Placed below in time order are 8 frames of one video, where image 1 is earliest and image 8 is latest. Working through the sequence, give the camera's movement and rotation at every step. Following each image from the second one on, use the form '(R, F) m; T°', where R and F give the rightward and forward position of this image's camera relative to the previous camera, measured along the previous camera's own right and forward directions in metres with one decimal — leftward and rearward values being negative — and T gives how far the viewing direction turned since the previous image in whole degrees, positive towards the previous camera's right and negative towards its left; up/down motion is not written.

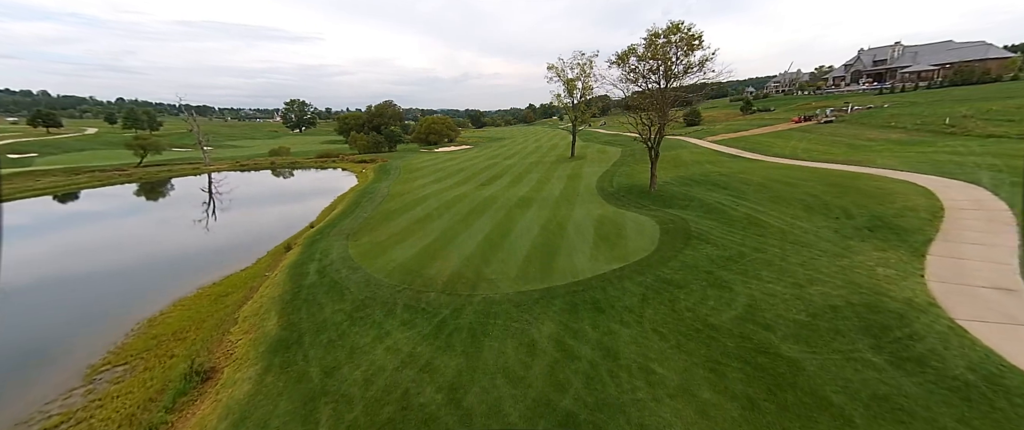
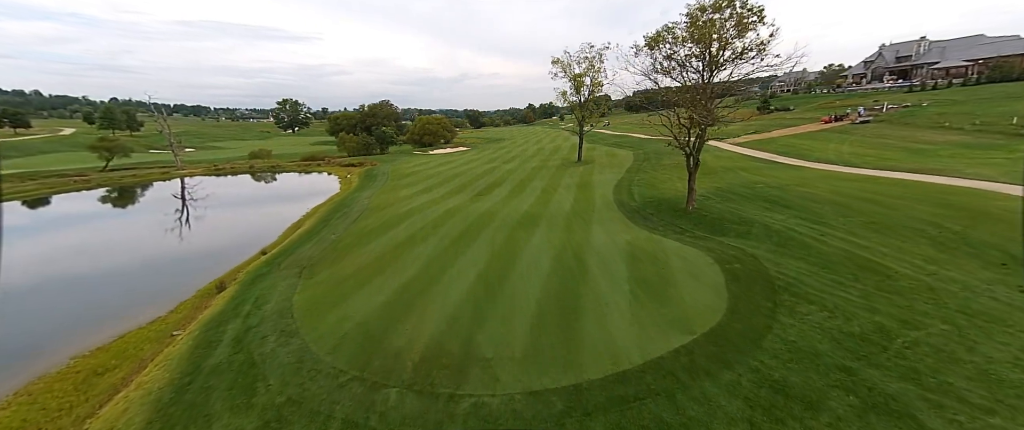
(-0.2, +3.8) m; 0°
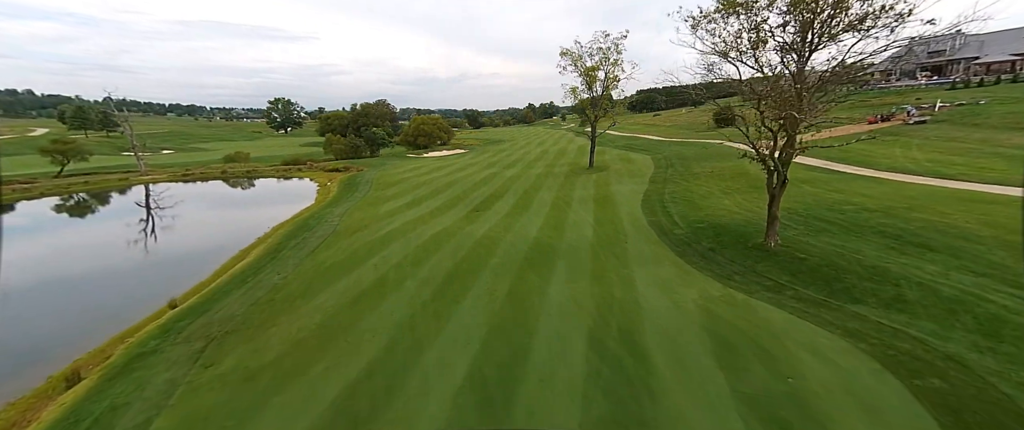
(-0.3, +4.4) m; 0°
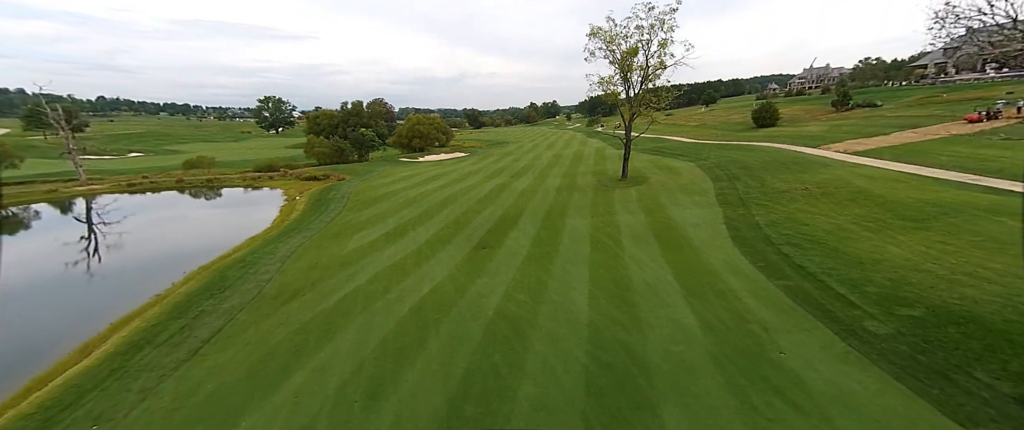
(-1.0, +6.4) m; 0°
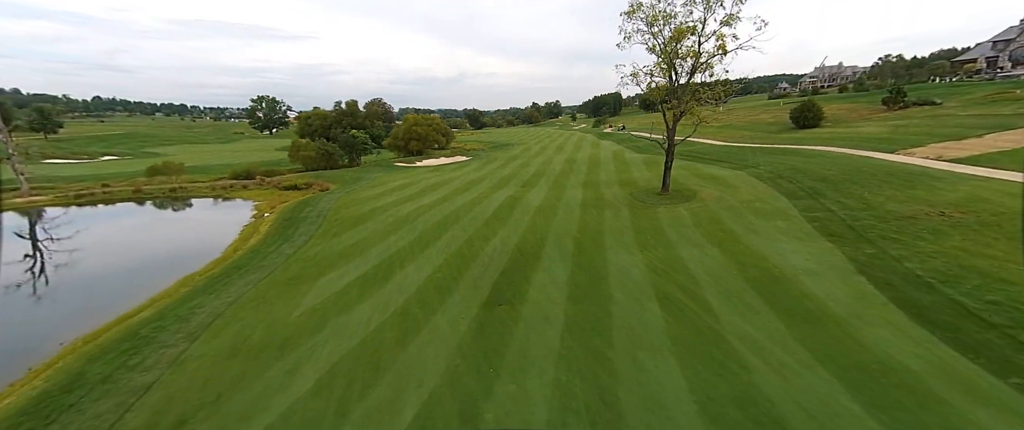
(-0.9, +4.8) m; 0°
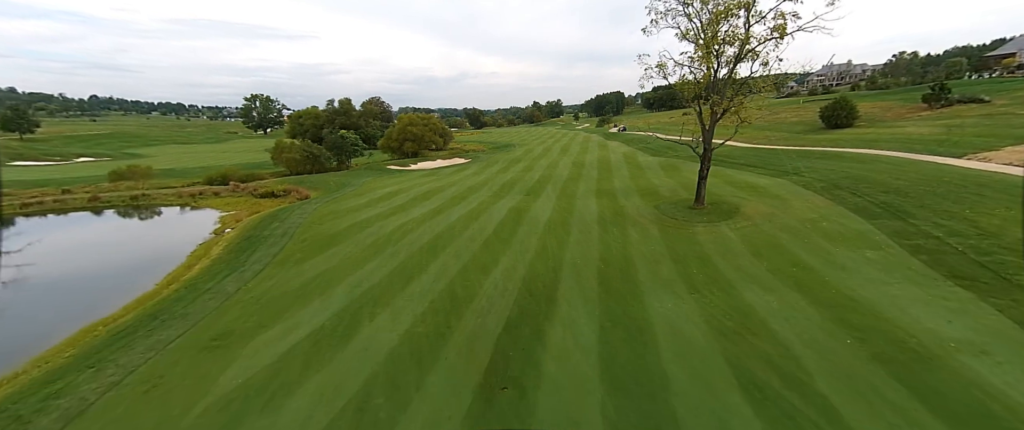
(-0.2, +3.4) m; 0°
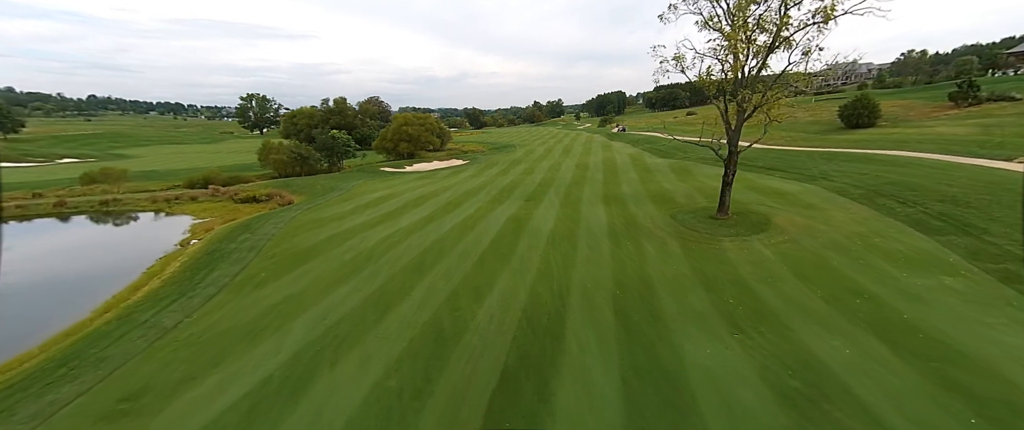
(+0.1, +2.0) m; 0°
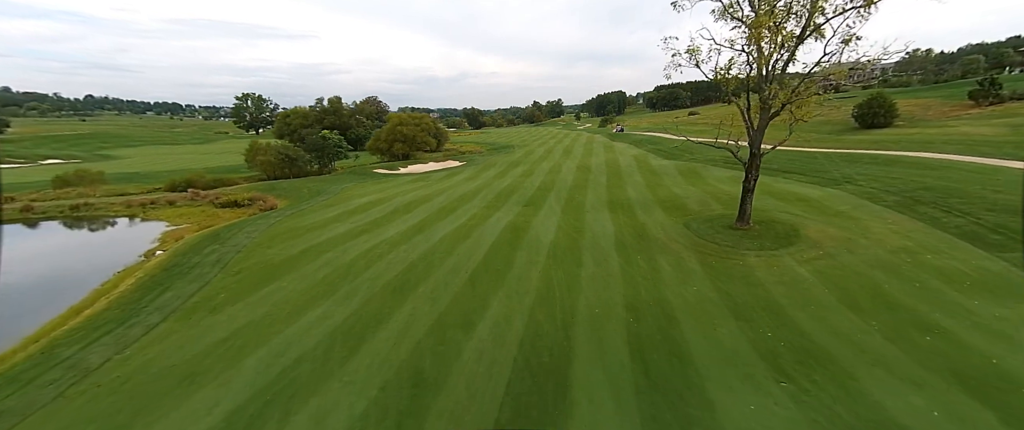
(+0.1, +1.6) m; 0°
